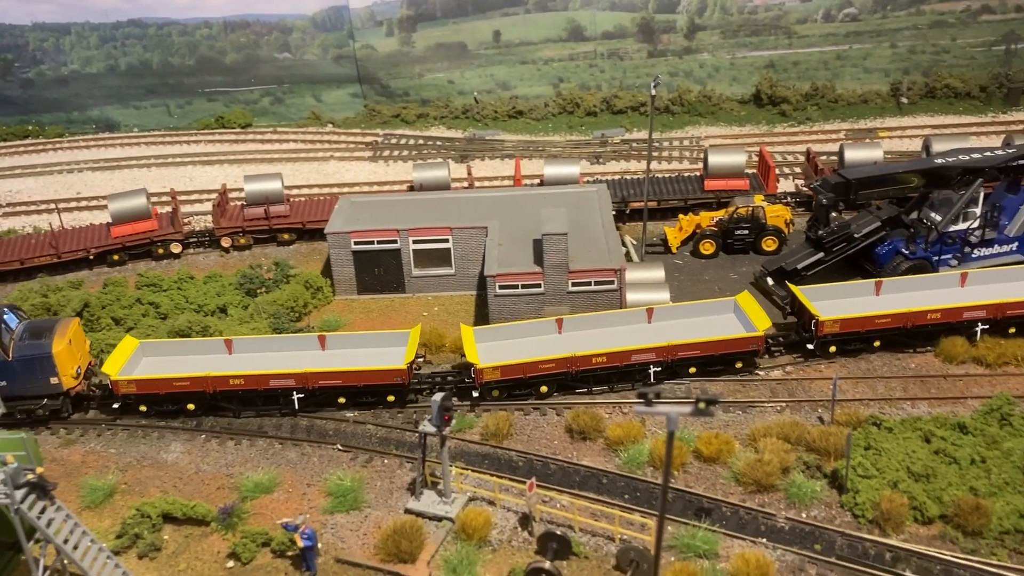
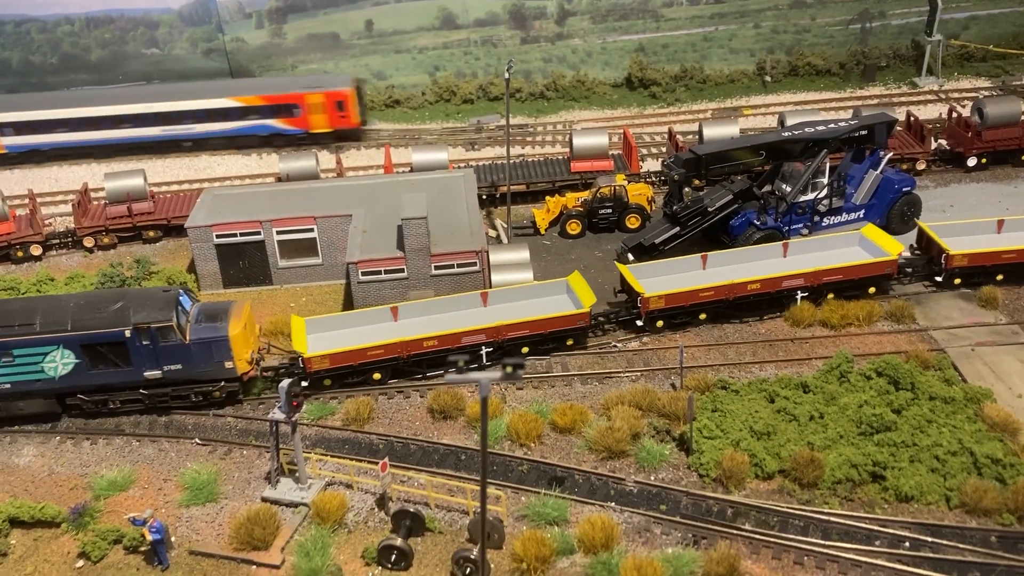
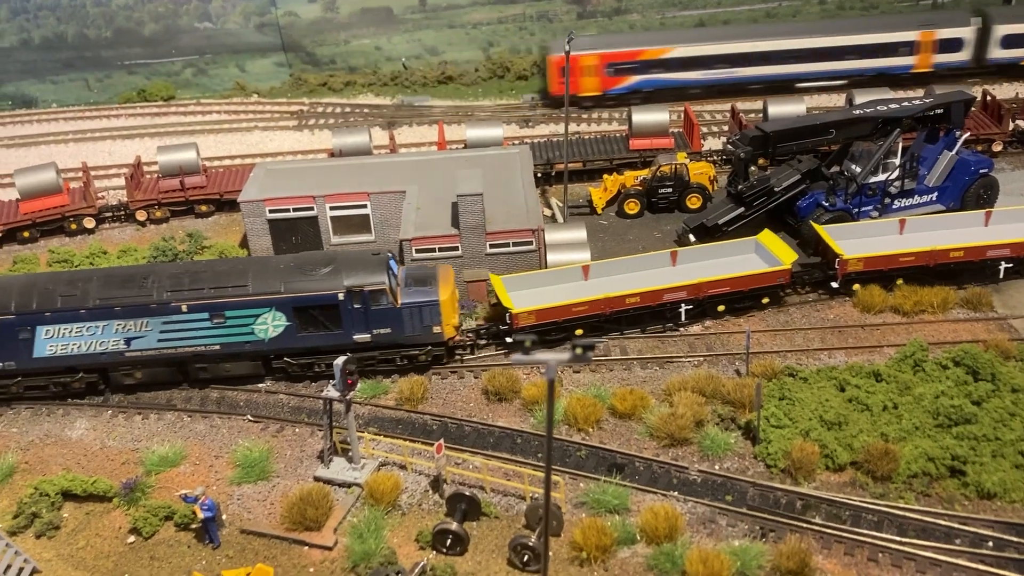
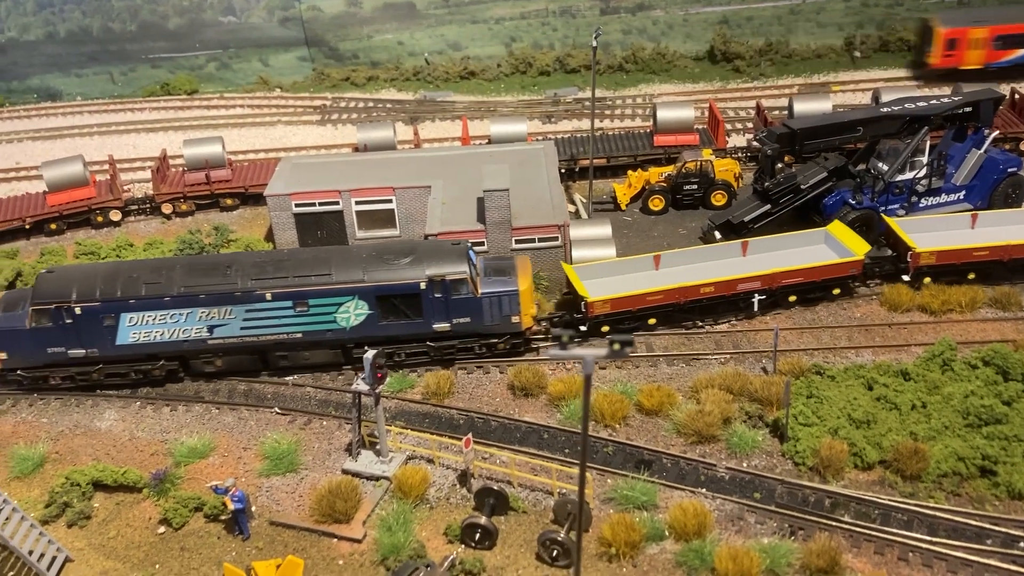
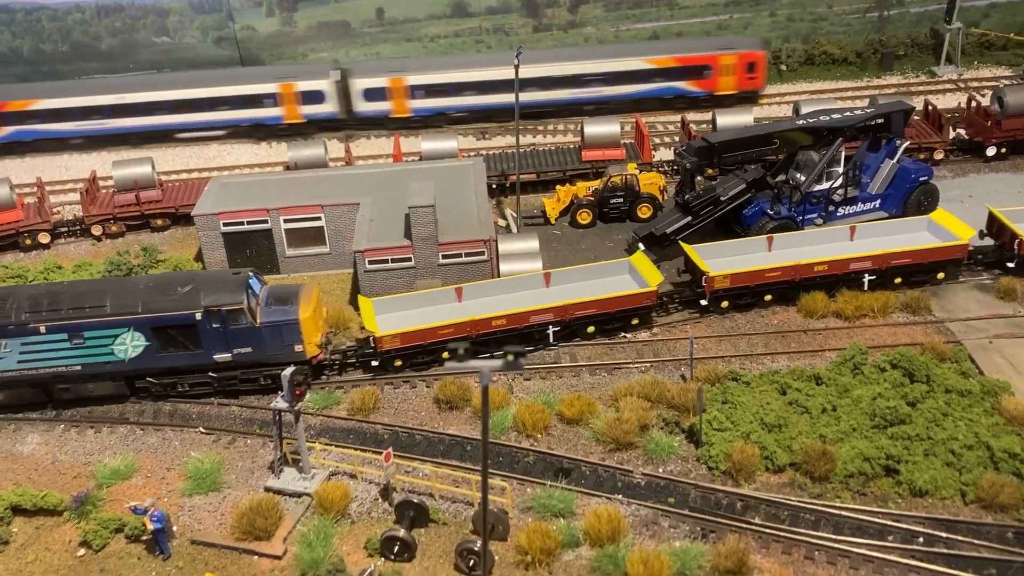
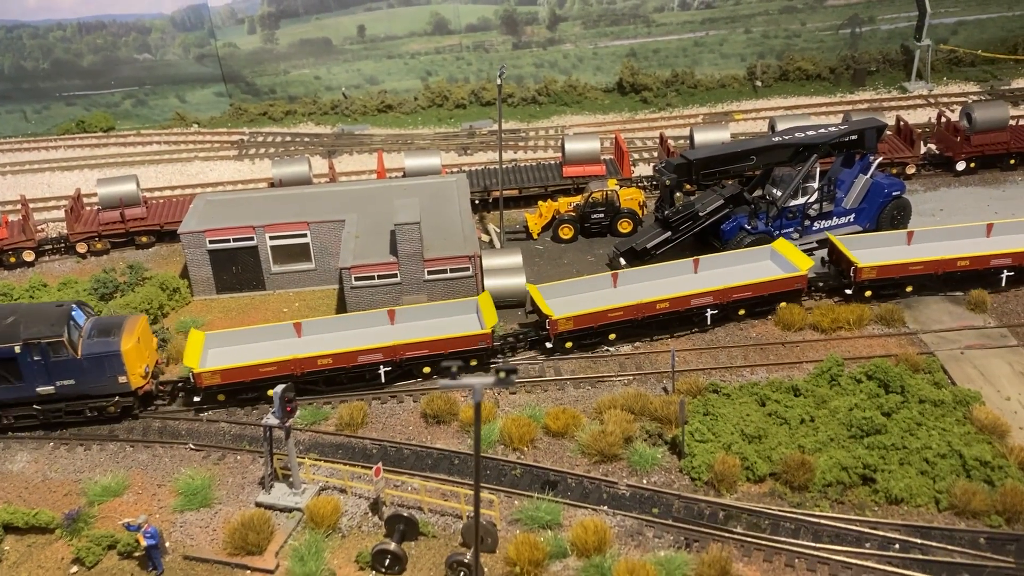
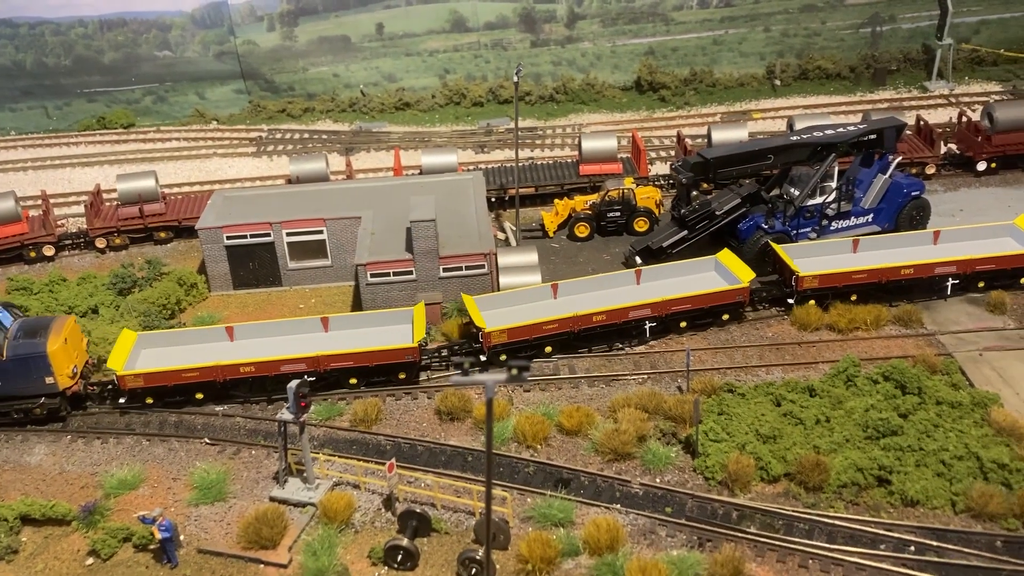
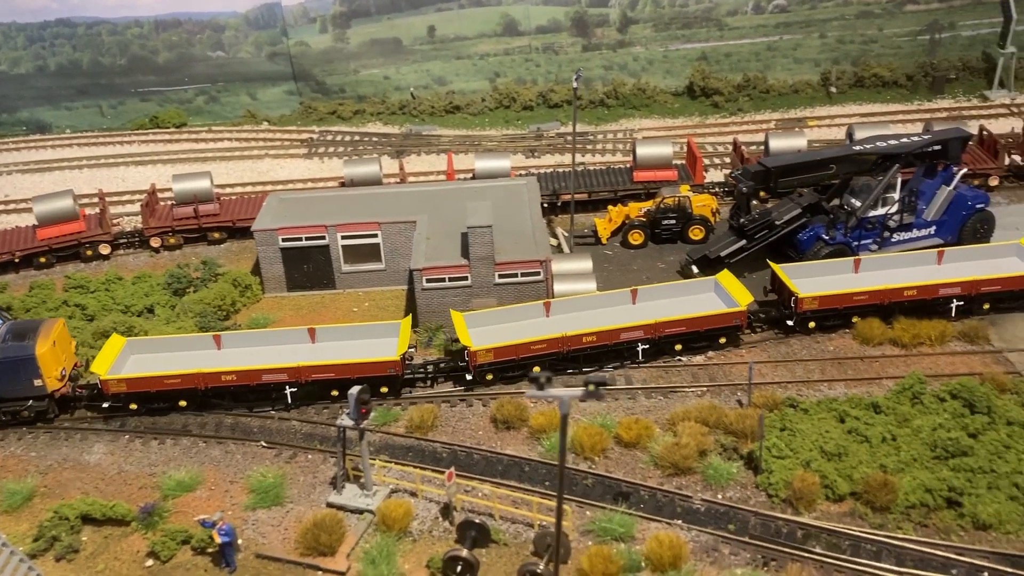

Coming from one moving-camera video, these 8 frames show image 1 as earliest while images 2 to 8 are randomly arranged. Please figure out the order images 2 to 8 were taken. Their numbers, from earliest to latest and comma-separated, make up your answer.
8, 7, 6, 2, 5, 3, 4
